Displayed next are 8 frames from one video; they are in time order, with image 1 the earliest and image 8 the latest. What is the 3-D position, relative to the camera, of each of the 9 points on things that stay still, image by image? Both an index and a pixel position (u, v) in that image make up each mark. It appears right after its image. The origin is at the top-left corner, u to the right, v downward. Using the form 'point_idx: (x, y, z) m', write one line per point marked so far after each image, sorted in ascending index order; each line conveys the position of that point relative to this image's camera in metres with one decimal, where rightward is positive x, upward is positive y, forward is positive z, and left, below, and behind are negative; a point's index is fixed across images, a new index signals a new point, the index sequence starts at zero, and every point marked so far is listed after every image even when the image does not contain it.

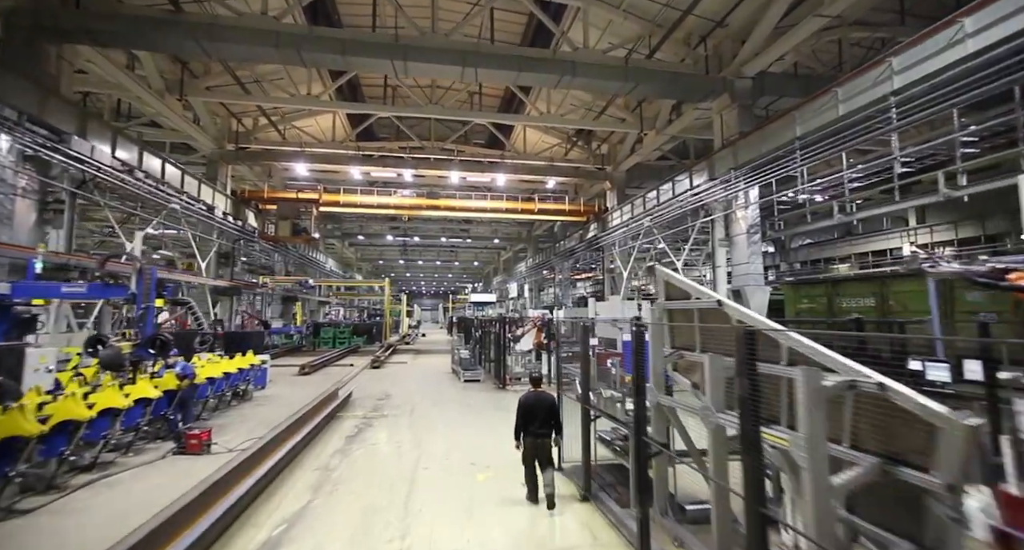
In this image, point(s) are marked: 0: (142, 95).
0: (-6.8, +3.3, +7.7) m
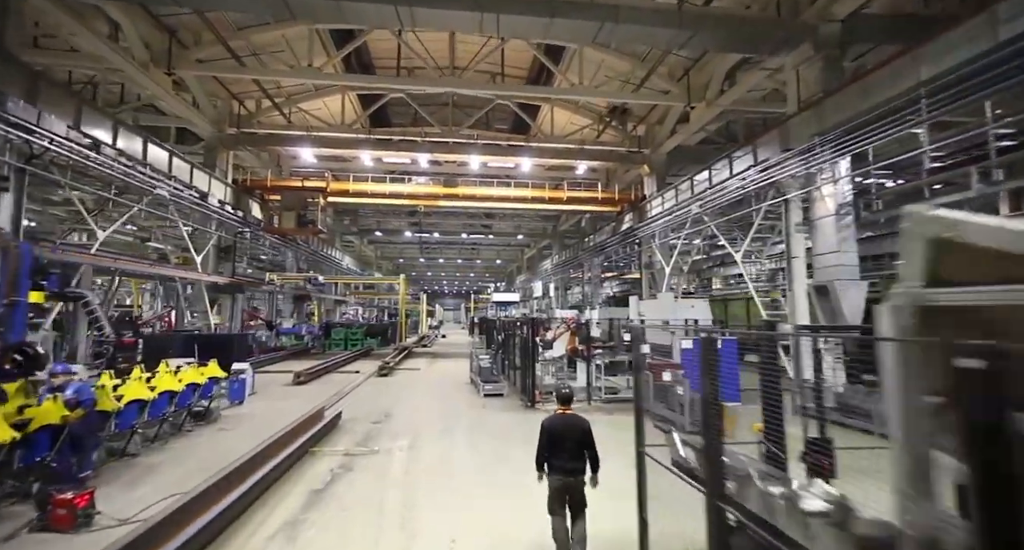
0: (-6.4, +3.4, +6.9) m
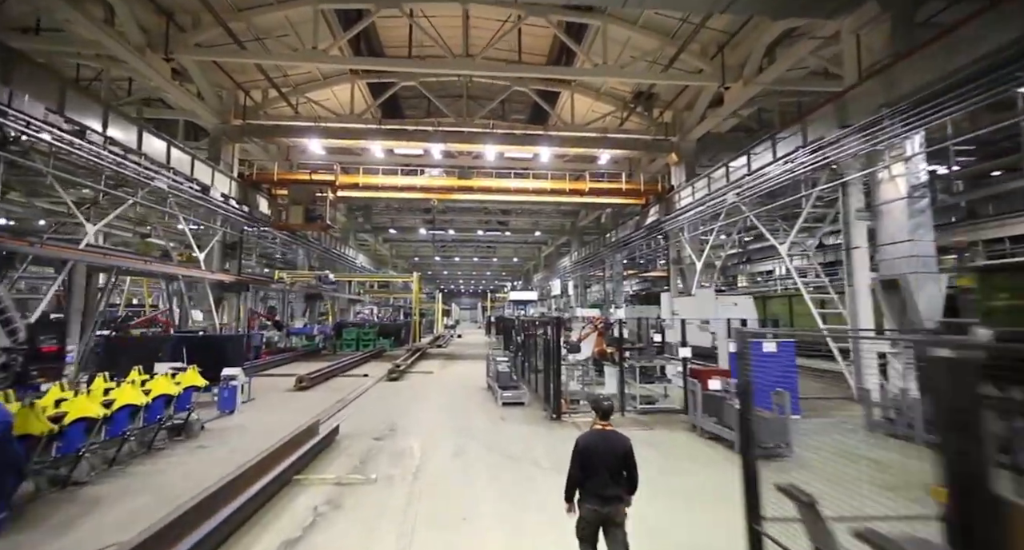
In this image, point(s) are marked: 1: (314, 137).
0: (-6.1, +3.5, +6.5) m
1: (-4.5, +3.2, +9.5) m
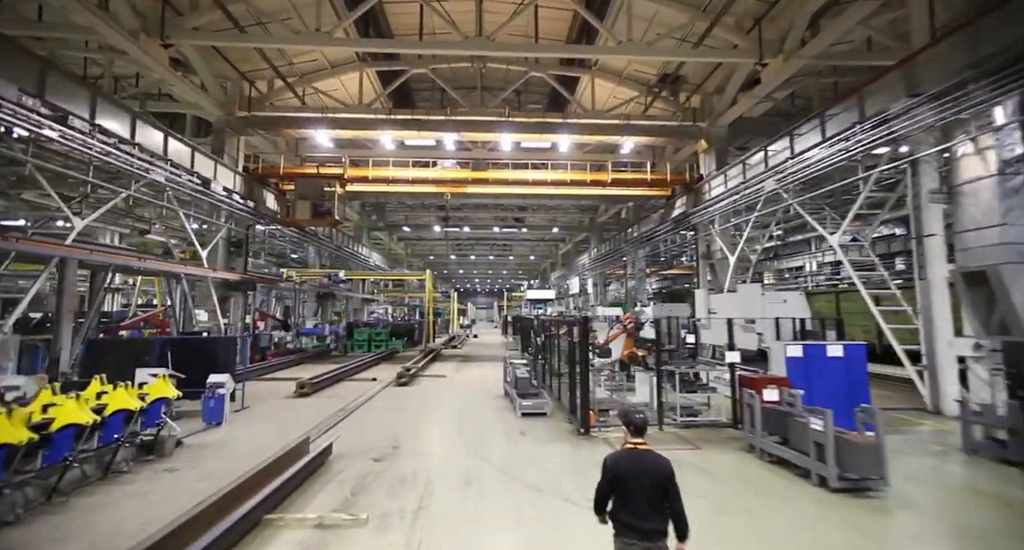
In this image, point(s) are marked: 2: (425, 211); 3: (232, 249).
0: (-5.9, +3.5, +6.1) m
1: (-4.2, +3.2, +9.1) m
2: (-3.6, +2.7, +17.5) m
3: (-6.0, +0.6, +8.9) m
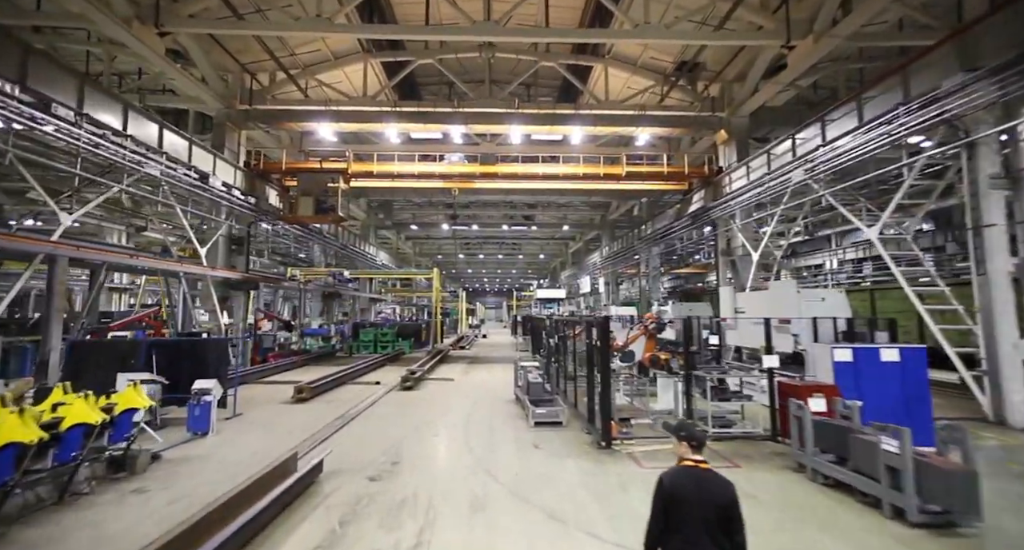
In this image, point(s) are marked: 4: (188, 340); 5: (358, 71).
0: (-5.7, +3.5, +5.8) m
1: (-4.0, +3.3, +8.8) m
2: (-3.3, +2.7, +17.2) m
3: (-5.8, +0.6, +8.7) m
4: (-3.5, -0.7, +4.5) m
5: (-3.5, +4.7, +9.6) m
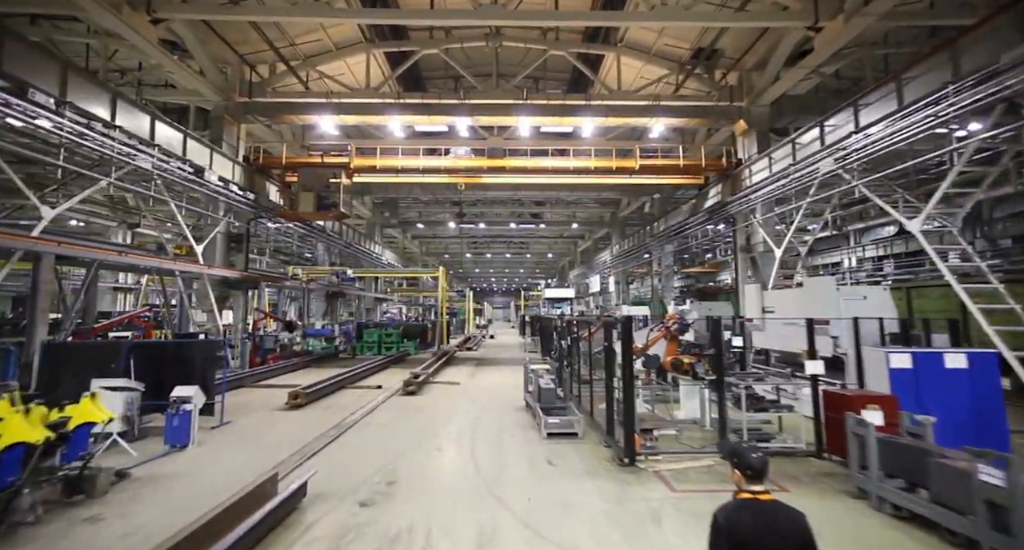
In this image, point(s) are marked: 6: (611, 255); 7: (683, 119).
0: (-5.6, +3.6, +5.6) m
1: (-3.8, +3.3, +8.5) m
2: (-2.9, +2.8, +16.8) m
3: (-5.6, +0.6, +8.4) m
4: (-3.4, -0.7, +4.2) m
5: (-3.4, +4.7, +9.2) m
6: (+4.3, +0.9, +18.3) m
7: (+3.8, +3.5, +9.2) m
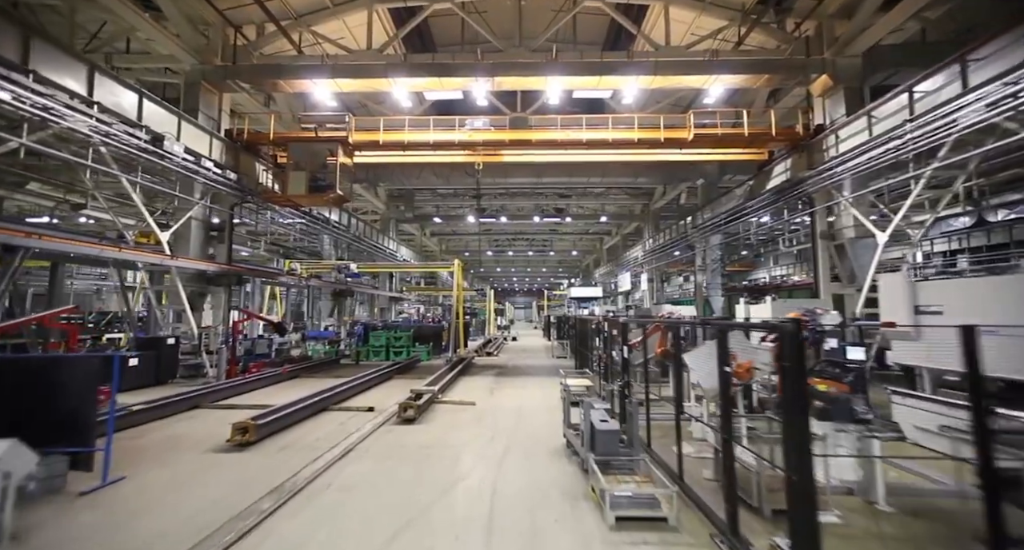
0: (-5.3, +3.7, +4.3) m
1: (-3.3, +3.4, +7.1) m
2: (-2.0, +2.9, +15.5) m
3: (-5.2, +0.7, +7.2) m
4: (-3.1, -0.6, +2.8) m
5: (-2.9, +4.8, +7.9) m
6: (+5.2, +1.0, +16.5) m
7: (+4.3, +3.6, +7.5) m
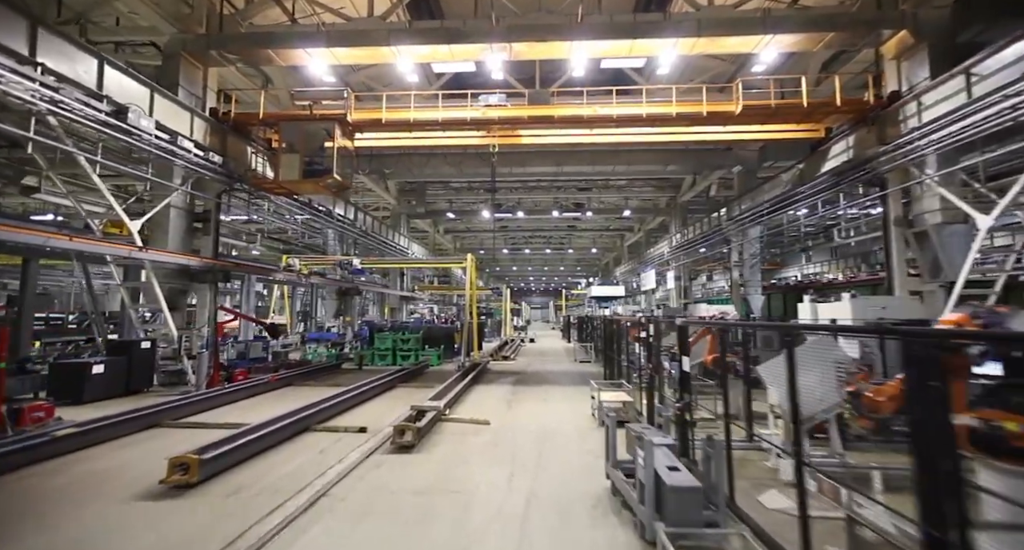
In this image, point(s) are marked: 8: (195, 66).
0: (-5.1, +3.7, +3.6) m
1: (-3.0, +3.5, +6.3) m
2: (-1.4, +2.9, +14.6) m
3: (-4.9, +0.8, +6.4) m
4: (-3.0, -0.5, +2.0) m
5: (-2.5, +4.9, +7.0) m
6: (+5.9, +1.1, +15.3) m
7: (+4.6, +3.7, +6.4) m
8: (-4.9, +3.2, +6.5) m
